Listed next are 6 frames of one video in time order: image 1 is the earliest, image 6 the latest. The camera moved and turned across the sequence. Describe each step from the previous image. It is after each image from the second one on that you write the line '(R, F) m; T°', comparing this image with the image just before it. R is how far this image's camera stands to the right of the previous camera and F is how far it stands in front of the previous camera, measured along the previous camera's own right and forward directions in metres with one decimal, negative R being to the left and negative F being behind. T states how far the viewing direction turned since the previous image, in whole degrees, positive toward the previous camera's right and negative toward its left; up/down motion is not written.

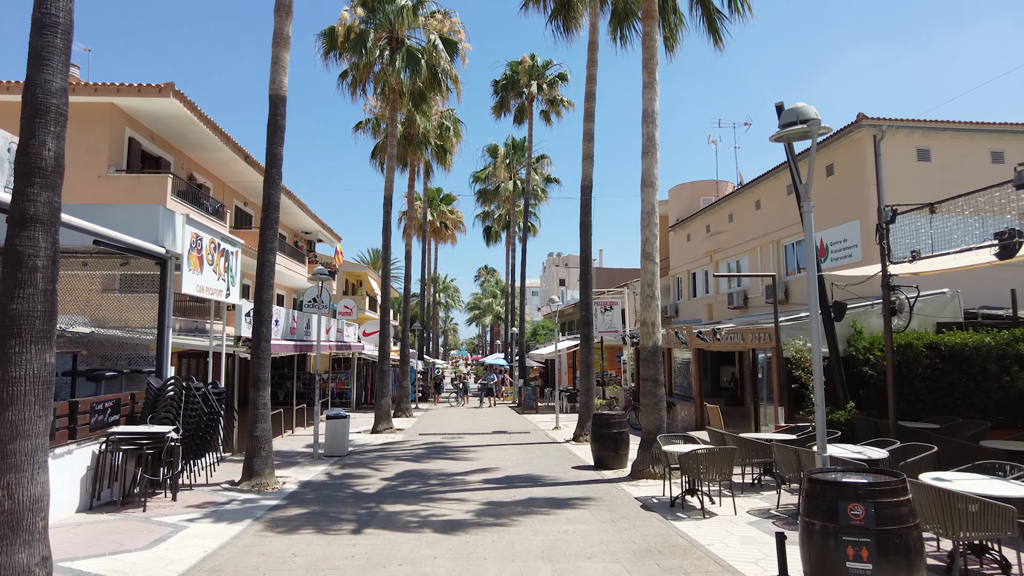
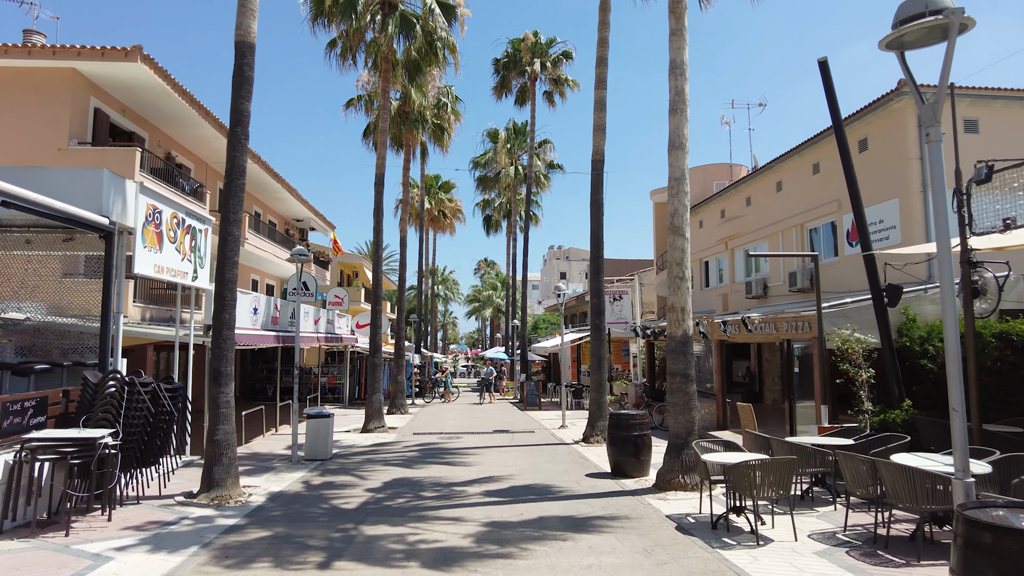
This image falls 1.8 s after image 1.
(-0.1, +1.5) m; 0°
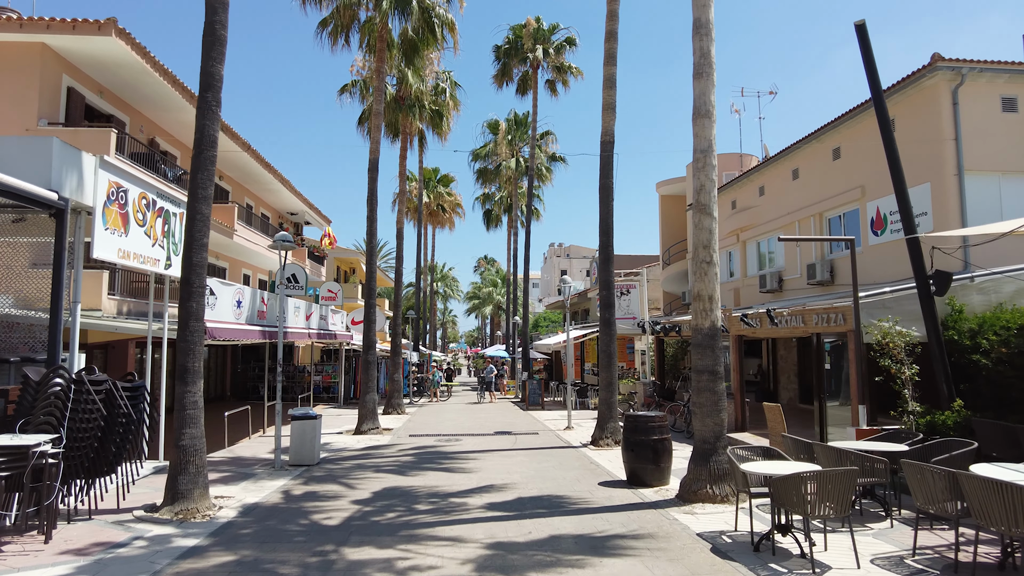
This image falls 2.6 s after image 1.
(-0.1, +1.0) m; 0°
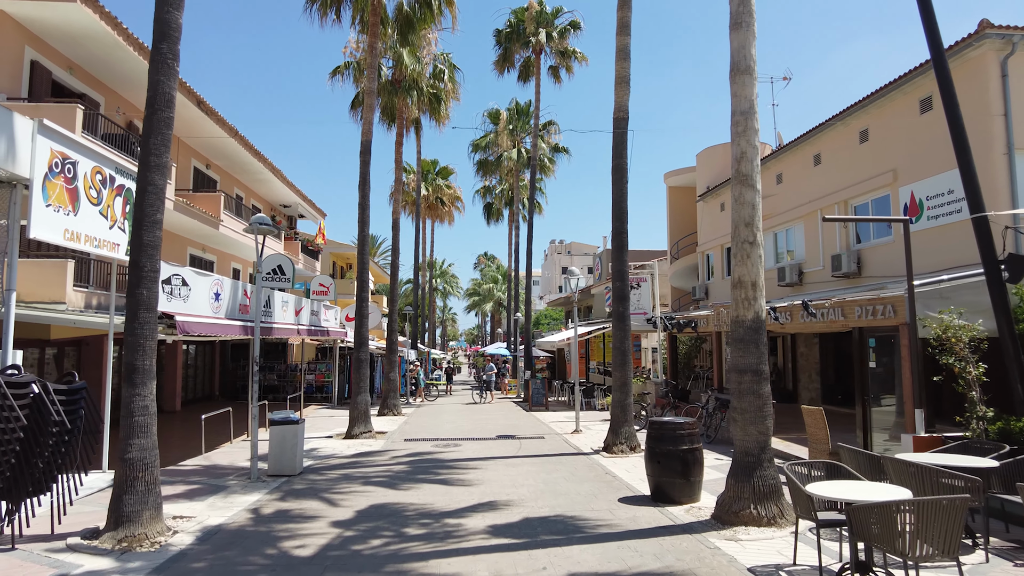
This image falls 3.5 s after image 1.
(-0.1, +1.2) m; 0°
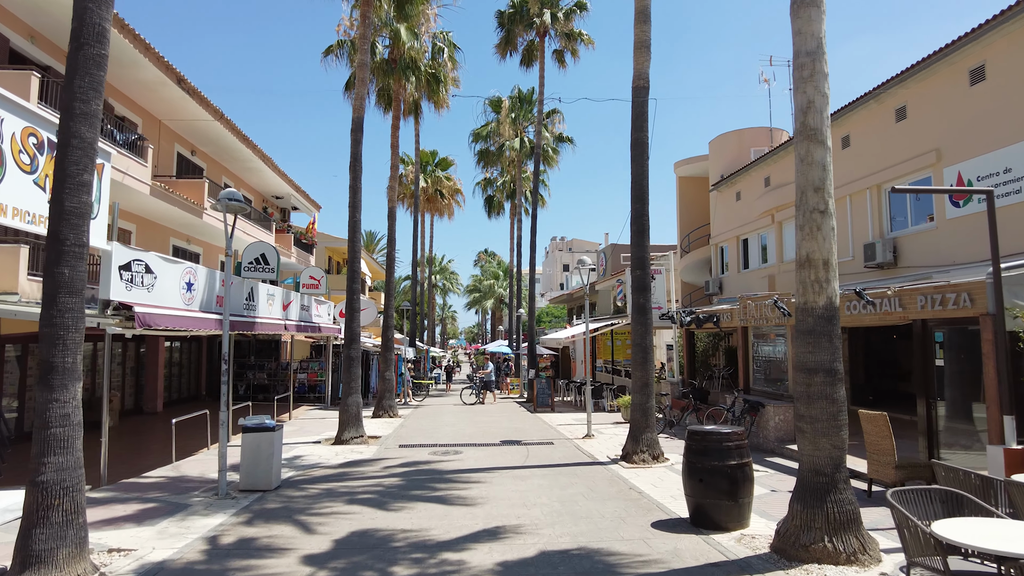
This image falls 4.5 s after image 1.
(-0.1, +1.3) m; 0°
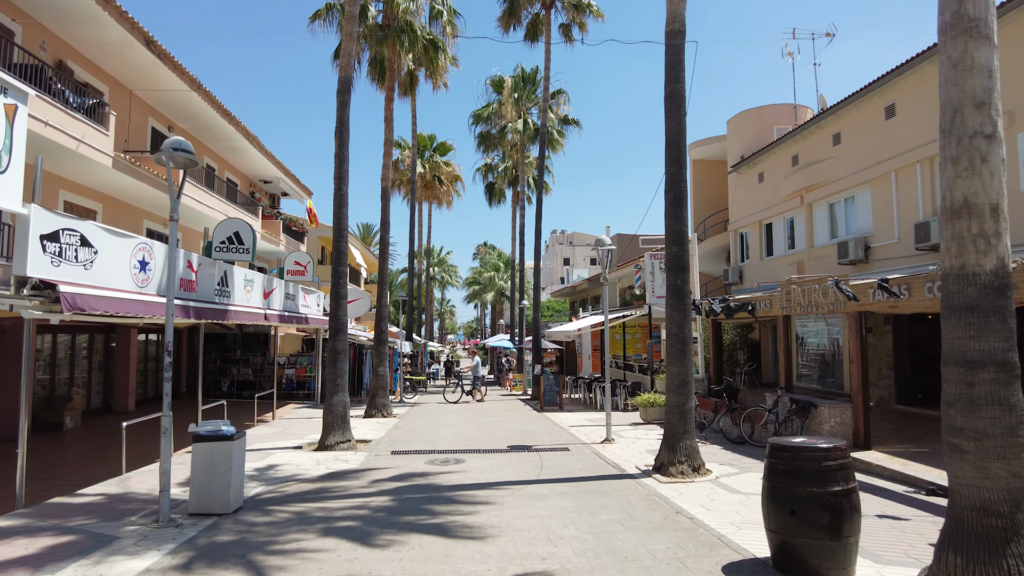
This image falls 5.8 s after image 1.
(-0.2, +1.7) m; 0°
